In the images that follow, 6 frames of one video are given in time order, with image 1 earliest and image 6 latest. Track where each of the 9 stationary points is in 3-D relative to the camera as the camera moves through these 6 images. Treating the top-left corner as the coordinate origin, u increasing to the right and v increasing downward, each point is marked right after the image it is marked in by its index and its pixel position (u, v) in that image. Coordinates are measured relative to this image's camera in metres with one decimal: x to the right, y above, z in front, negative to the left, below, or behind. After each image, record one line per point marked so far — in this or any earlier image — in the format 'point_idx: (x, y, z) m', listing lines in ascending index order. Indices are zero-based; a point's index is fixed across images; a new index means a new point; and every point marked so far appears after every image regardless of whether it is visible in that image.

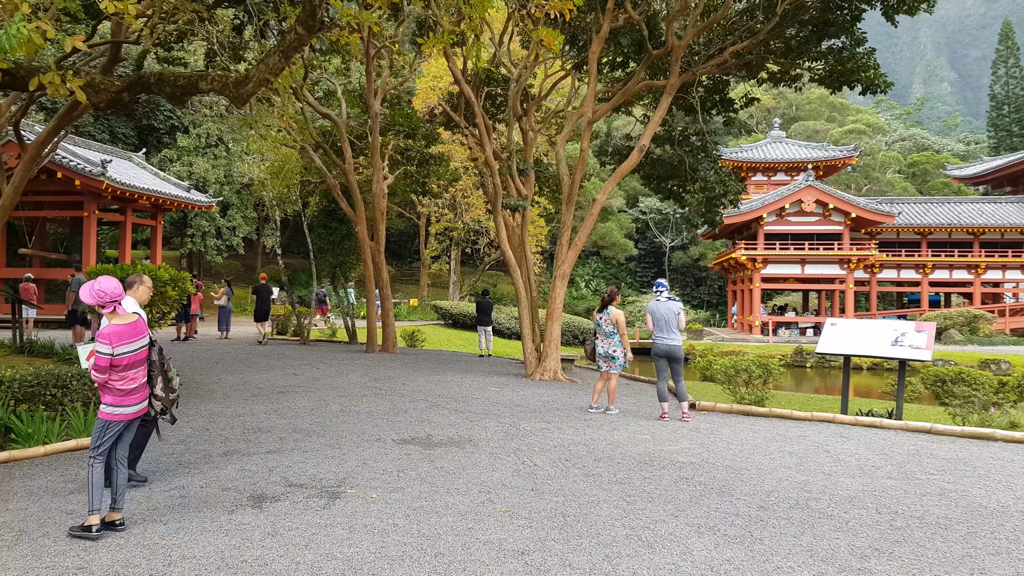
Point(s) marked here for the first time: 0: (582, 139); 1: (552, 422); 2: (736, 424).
0: (+0.9, +1.9, +11.2) m
1: (+0.3, -1.1, +7.0) m
2: (+1.9, -1.1, +7.1) m
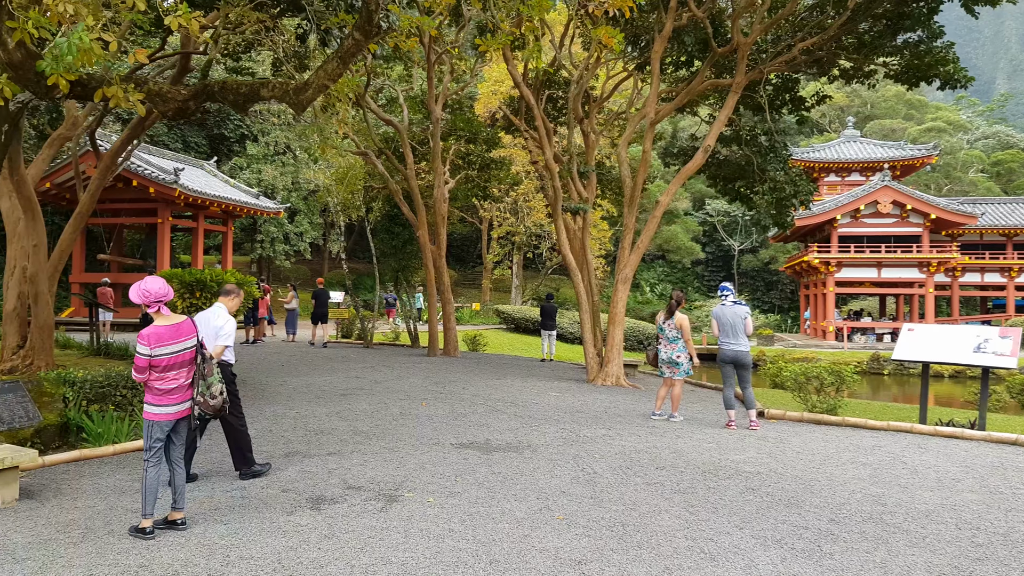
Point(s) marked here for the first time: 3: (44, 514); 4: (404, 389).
0: (+1.7, +1.9, +11.0) m
1: (+0.8, -1.1, +6.9) m
2: (+2.4, -1.2, +6.9) m
3: (-2.2, -1.1, +4.0) m
4: (-1.1, -1.1, +9.1) m
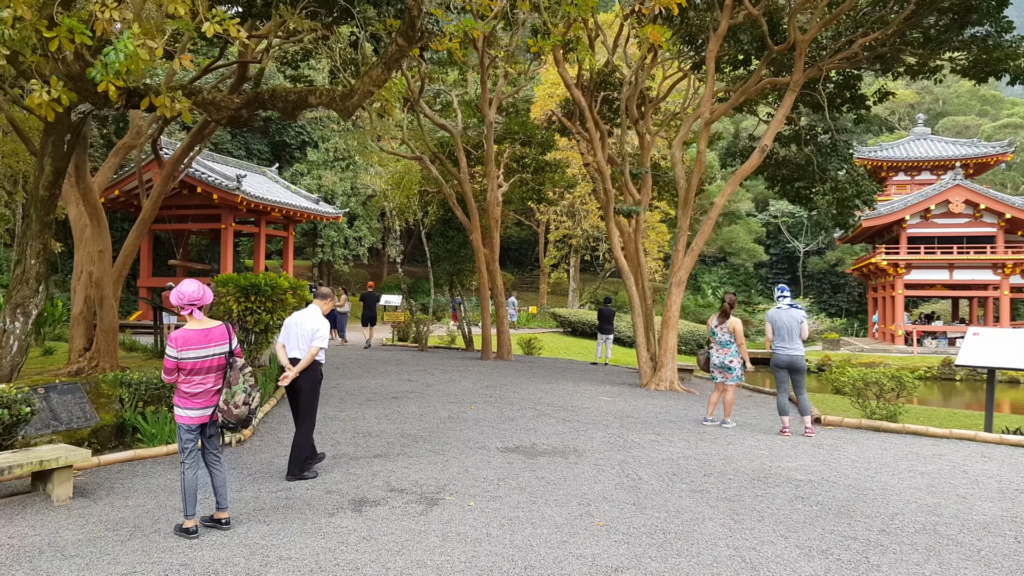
0: (+2.4, +1.9, +10.8) m
1: (+1.2, -1.2, +6.8) m
2: (+2.7, -1.2, +6.6) m
3: (-2.0, -1.1, +4.1) m
4: (-0.6, -1.1, +9.1) m
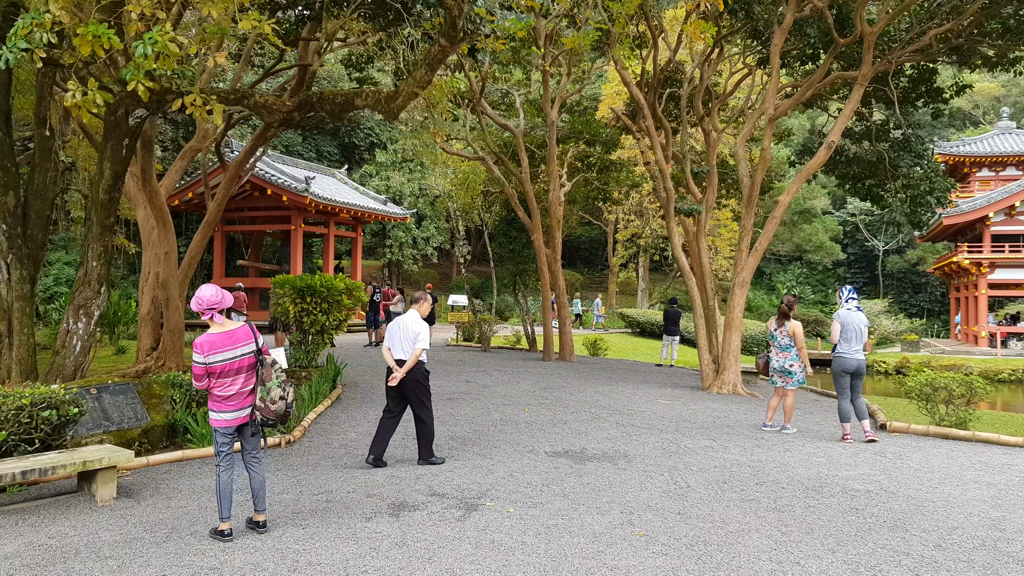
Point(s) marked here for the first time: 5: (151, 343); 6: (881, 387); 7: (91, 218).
0: (+3.1, +1.9, +10.5) m
1: (+1.6, -1.2, +6.6) m
2: (+3.1, -1.2, +6.3) m
3: (-1.8, -1.1, +4.2) m
4: (0.0, -1.1, +9.0) m
5: (-4.6, -0.7, +10.9) m
6: (+7.1, -1.9, +16.3) m
7: (-3.6, +0.6, +7.3) m
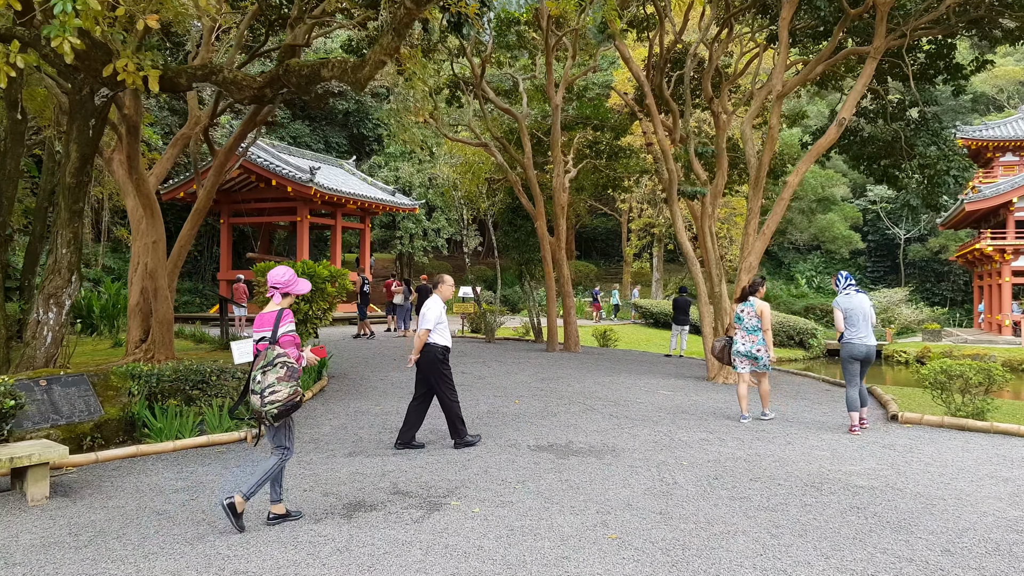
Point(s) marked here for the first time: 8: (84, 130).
0: (+3.0, +2.0, +10.0) m
1: (+1.5, -1.0, +6.2) m
2: (+3.0, -1.1, +5.9) m
3: (-2.0, -1.0, +3.8) m
4: (-0.1, -1.0, +8.7) m
5: (-4.6, -0.6, +10.6) m
6: (+7.2, -1.7, +15.8) m
7: (-3.7, +0.7, +7.0) m
8: (-3.4, +1.3, +6.7) m
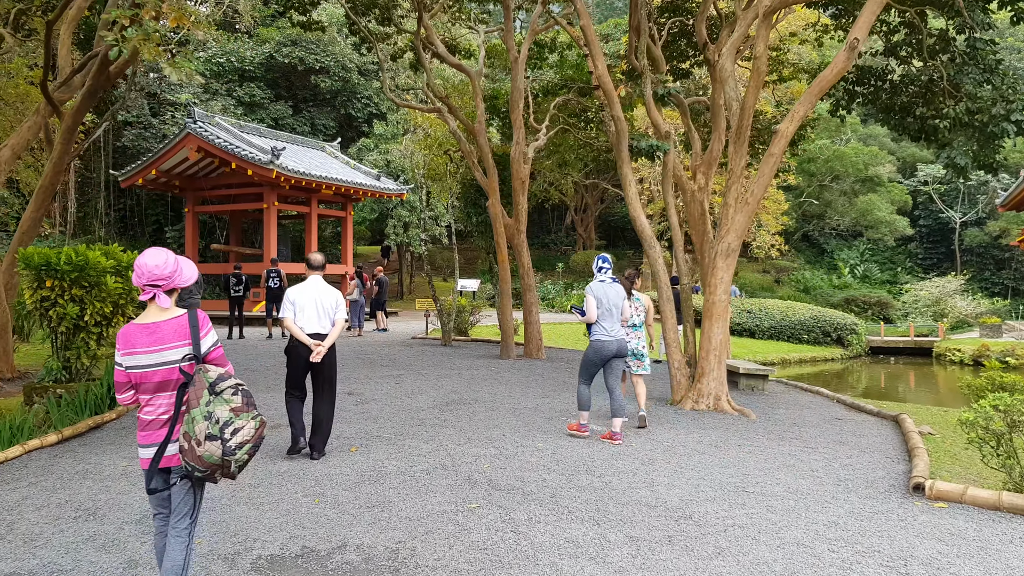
0: (+2.2, +2.1, +7.5) m
1: (+0.4, -1.0, +3.8) m
2: (+1.9, -1.0, +3.3) m
3: (-3.2, -1.0, +1.6) m
4: (-1.0, -0.9, +6.3) m
5: (-5.4, -0.6, +8.5) m
6: (+6.7, -1.5, +13.0) m
7: (-4.7, +0.7, +4.8) m
8: (-4.4, +1.3, +4.6) m
